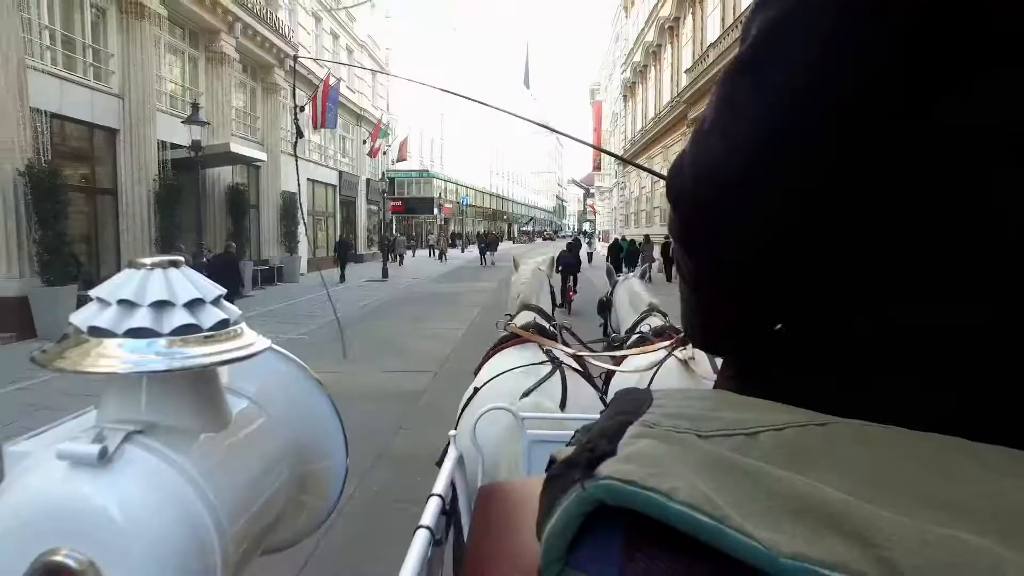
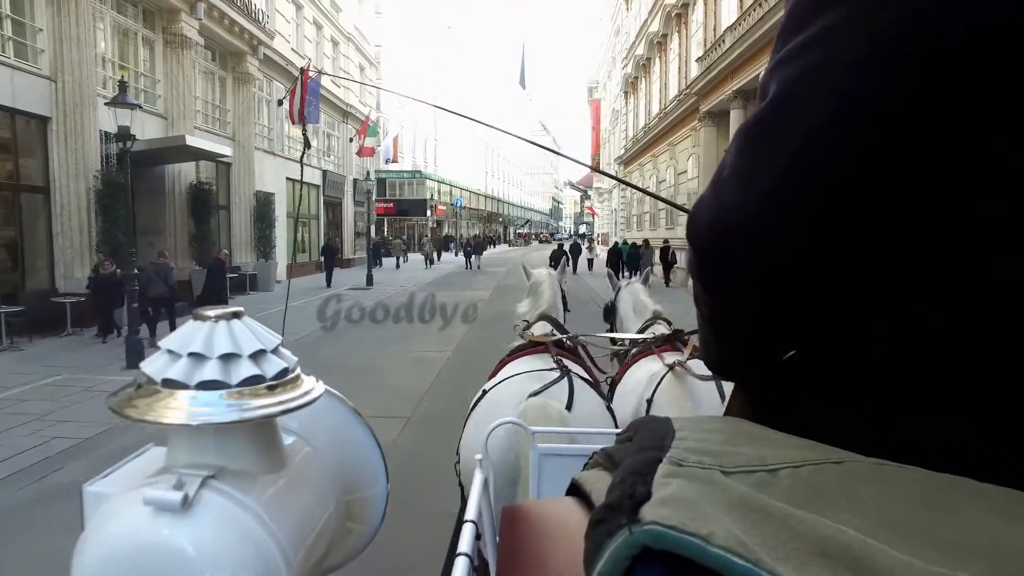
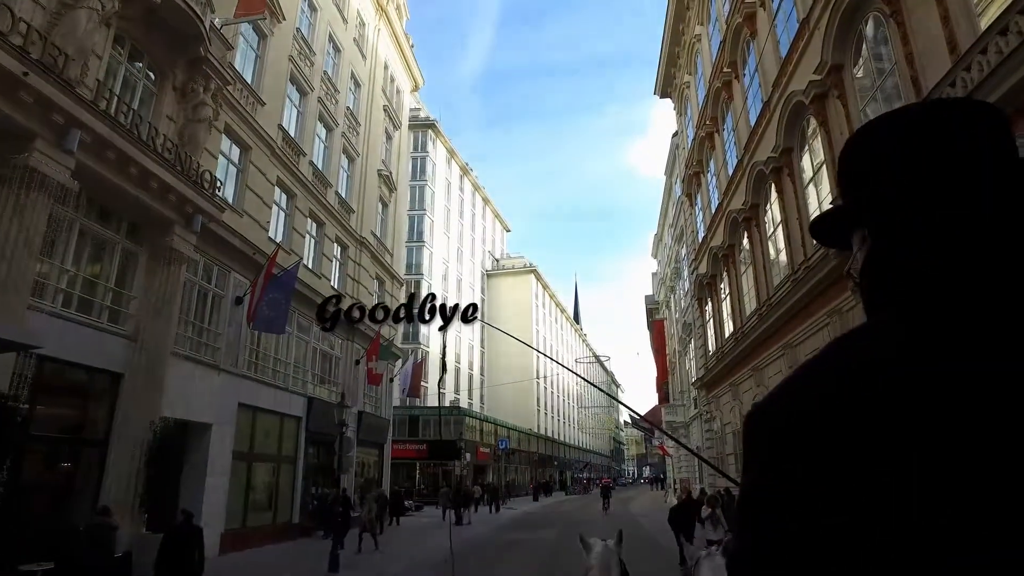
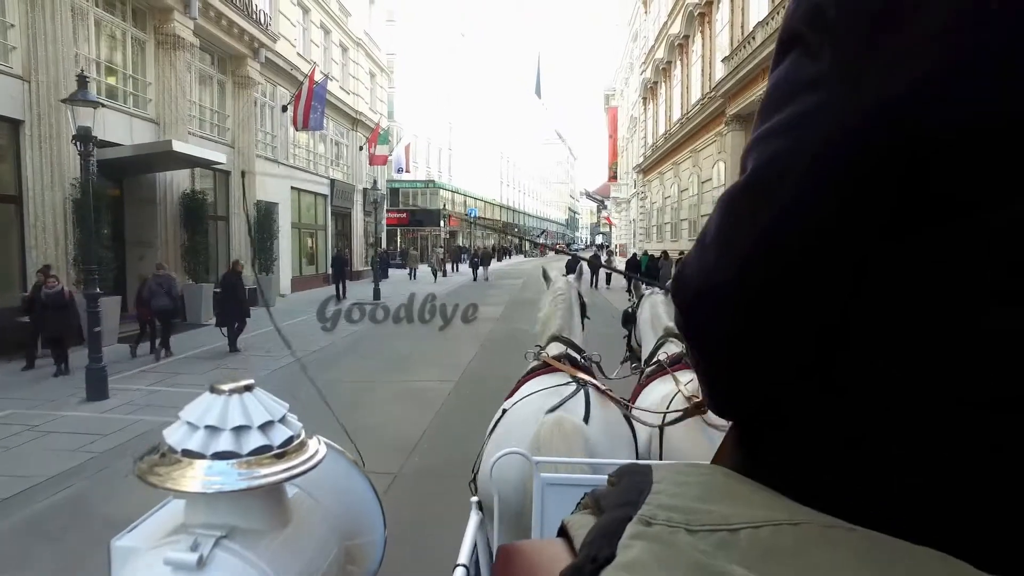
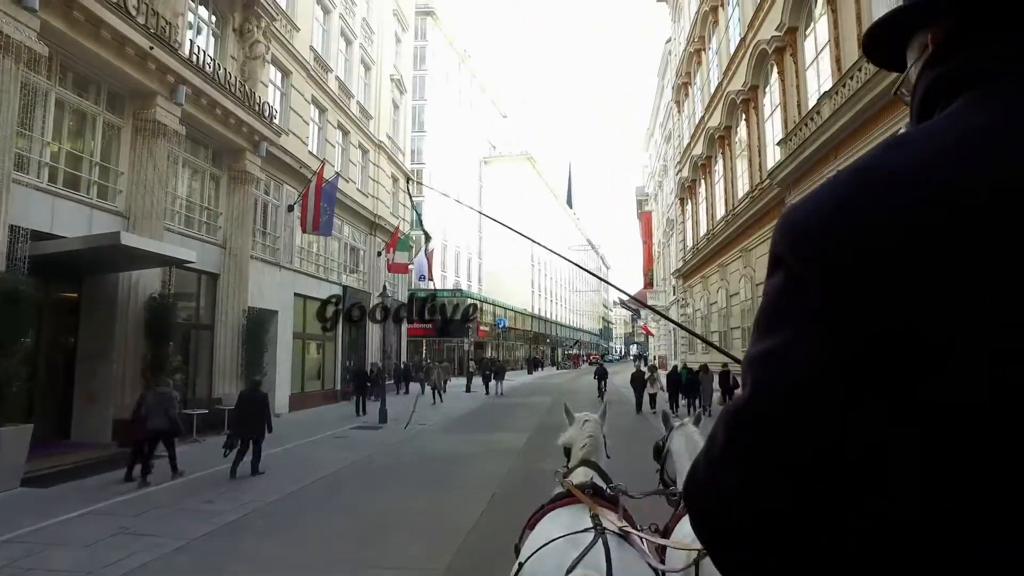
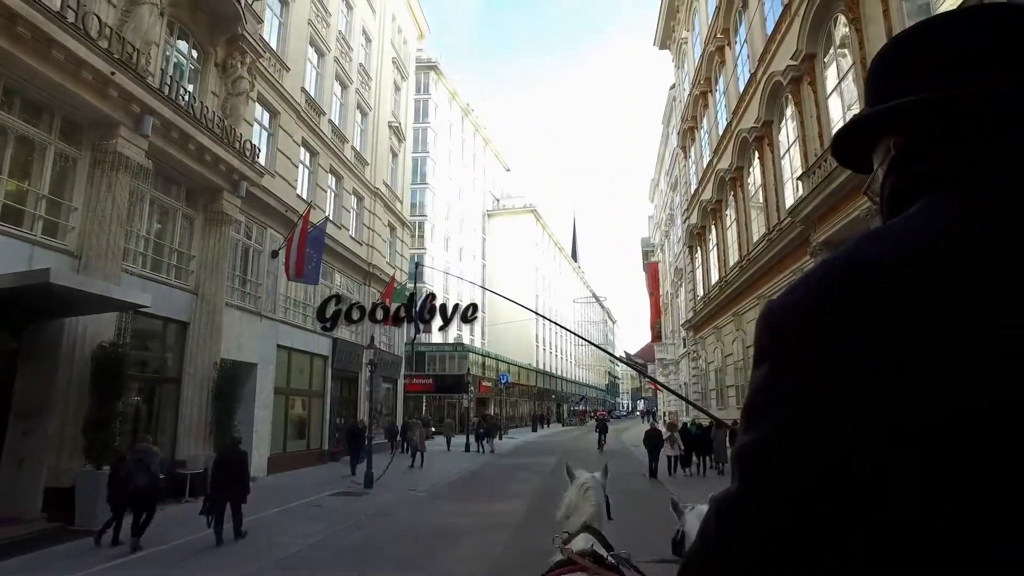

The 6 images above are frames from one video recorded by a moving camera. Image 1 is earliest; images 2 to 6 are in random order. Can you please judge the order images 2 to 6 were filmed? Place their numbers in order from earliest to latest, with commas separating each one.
2, 4, 5, 6, 3
